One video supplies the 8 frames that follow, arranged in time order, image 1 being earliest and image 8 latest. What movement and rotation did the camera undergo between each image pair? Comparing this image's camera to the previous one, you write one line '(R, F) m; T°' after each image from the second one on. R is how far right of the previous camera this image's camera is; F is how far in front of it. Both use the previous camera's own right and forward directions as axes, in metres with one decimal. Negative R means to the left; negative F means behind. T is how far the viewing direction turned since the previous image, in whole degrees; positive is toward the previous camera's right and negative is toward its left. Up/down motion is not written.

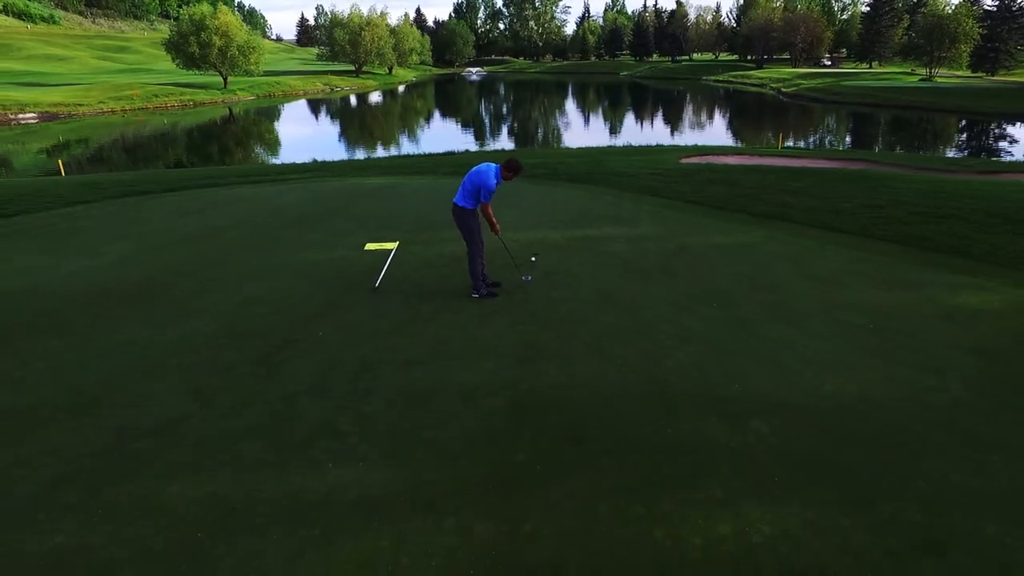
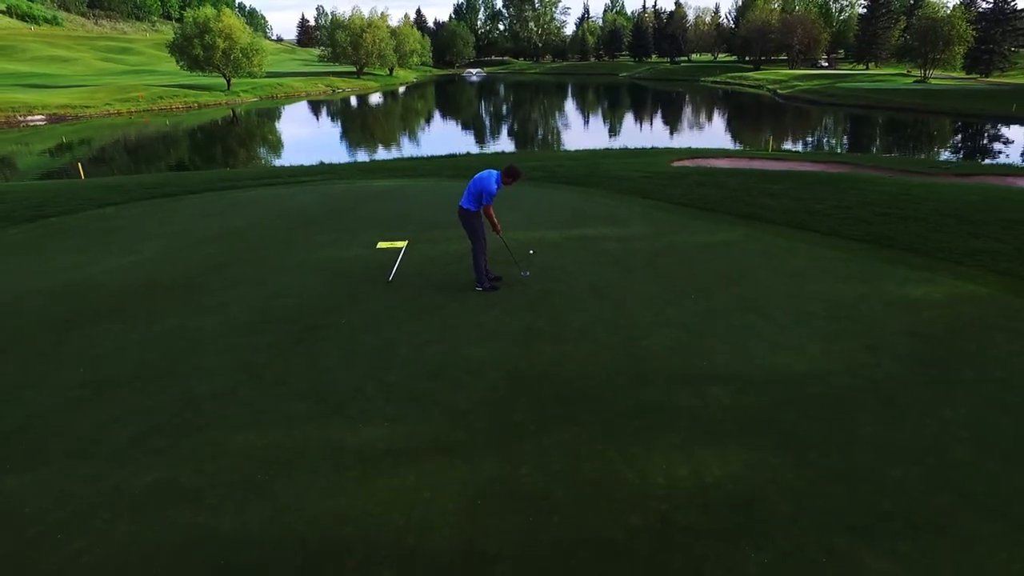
(0.0, -0.8) m; 0°
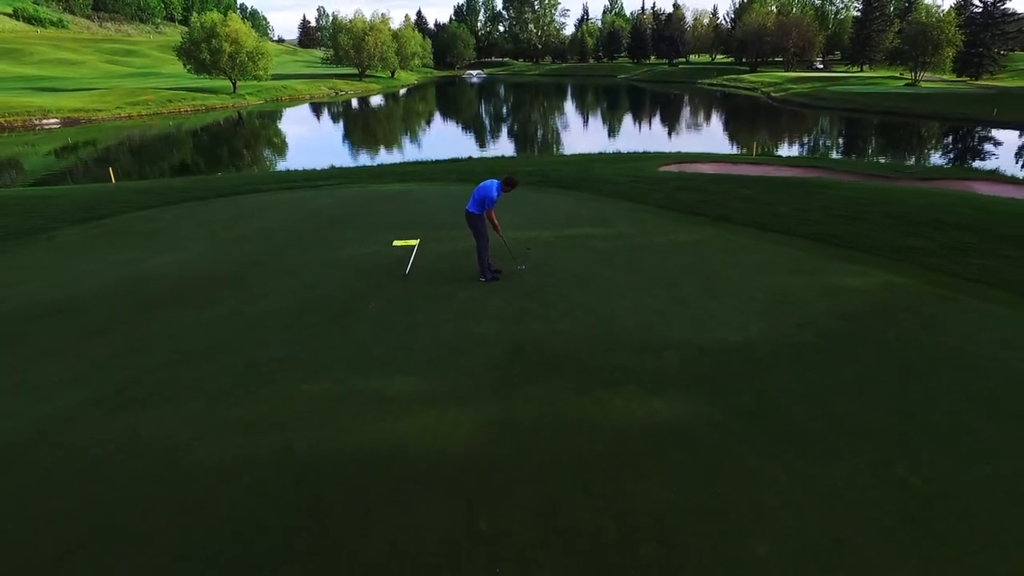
(0.0, -1.4) m; 0°
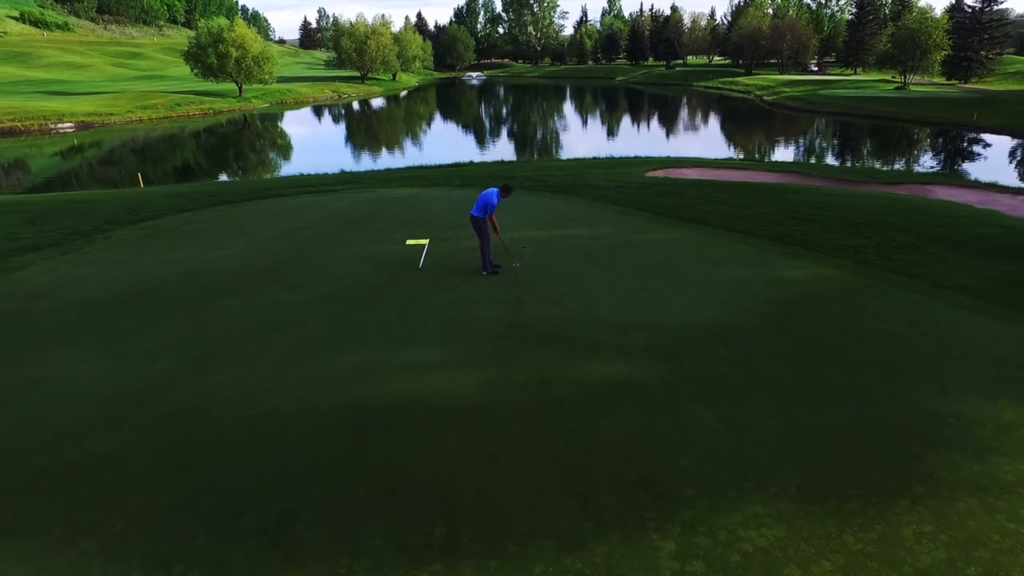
(+0.1, -1.6) m; 0°
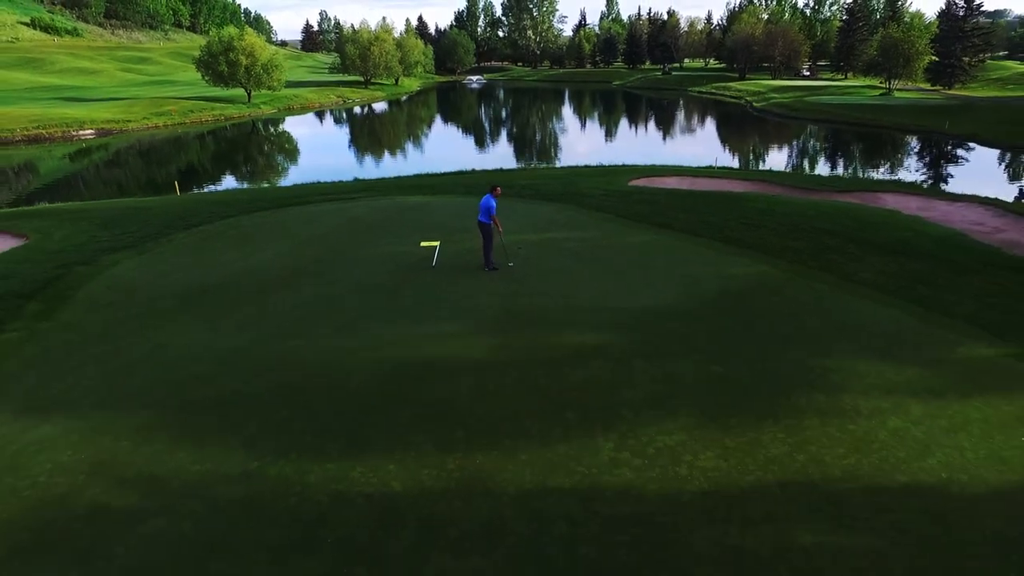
(+0.1, -2.5) m; 0°
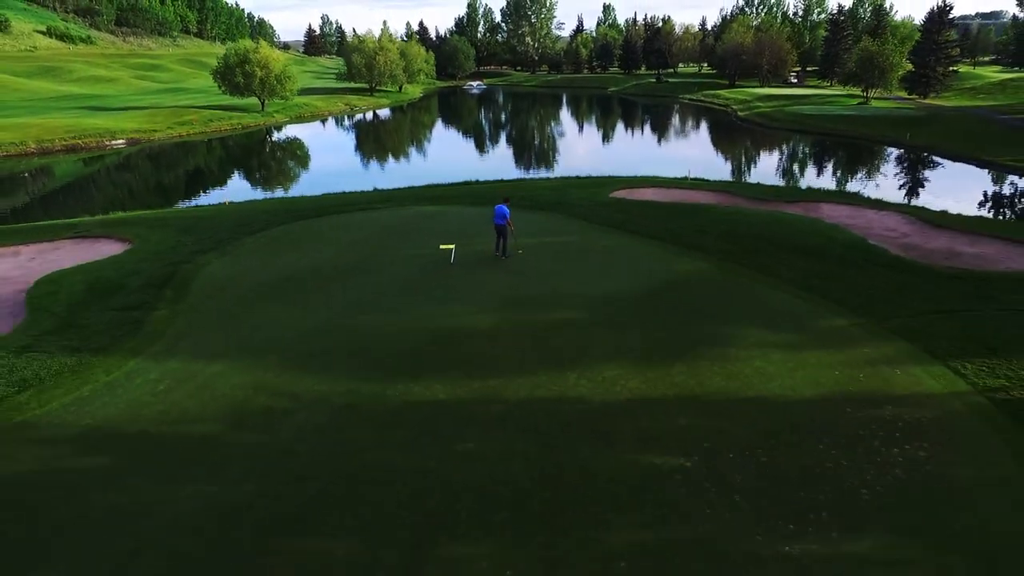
(0.0, -4.1) m; 0°
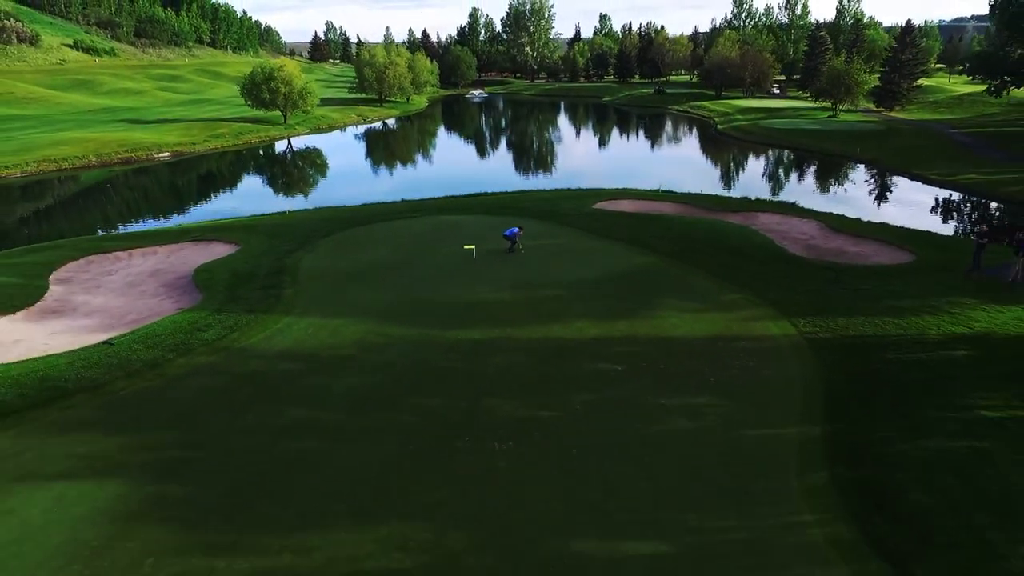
(-0.3, -7.0) m; 0°
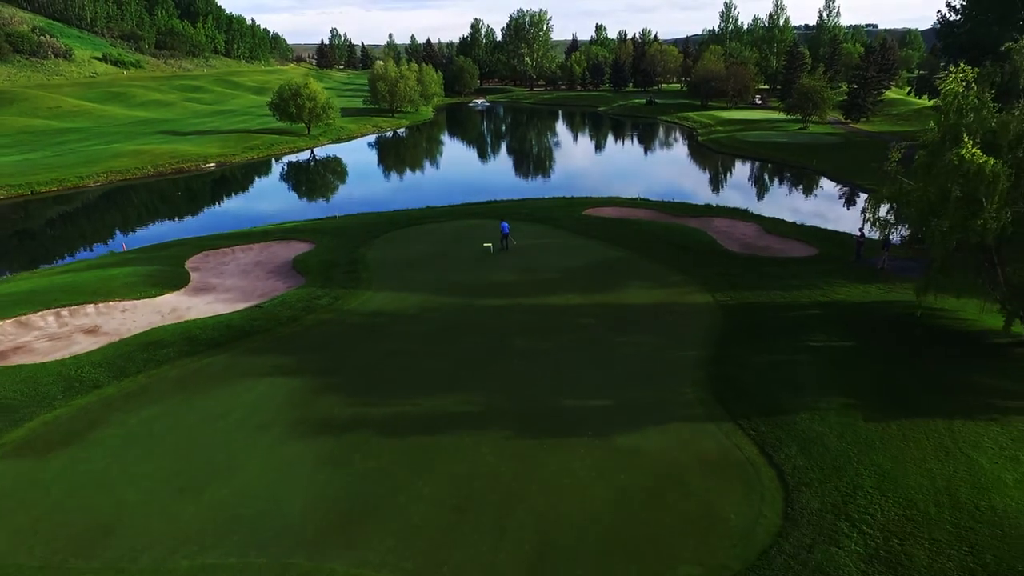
(-0.6, -8.5) m; 0°
